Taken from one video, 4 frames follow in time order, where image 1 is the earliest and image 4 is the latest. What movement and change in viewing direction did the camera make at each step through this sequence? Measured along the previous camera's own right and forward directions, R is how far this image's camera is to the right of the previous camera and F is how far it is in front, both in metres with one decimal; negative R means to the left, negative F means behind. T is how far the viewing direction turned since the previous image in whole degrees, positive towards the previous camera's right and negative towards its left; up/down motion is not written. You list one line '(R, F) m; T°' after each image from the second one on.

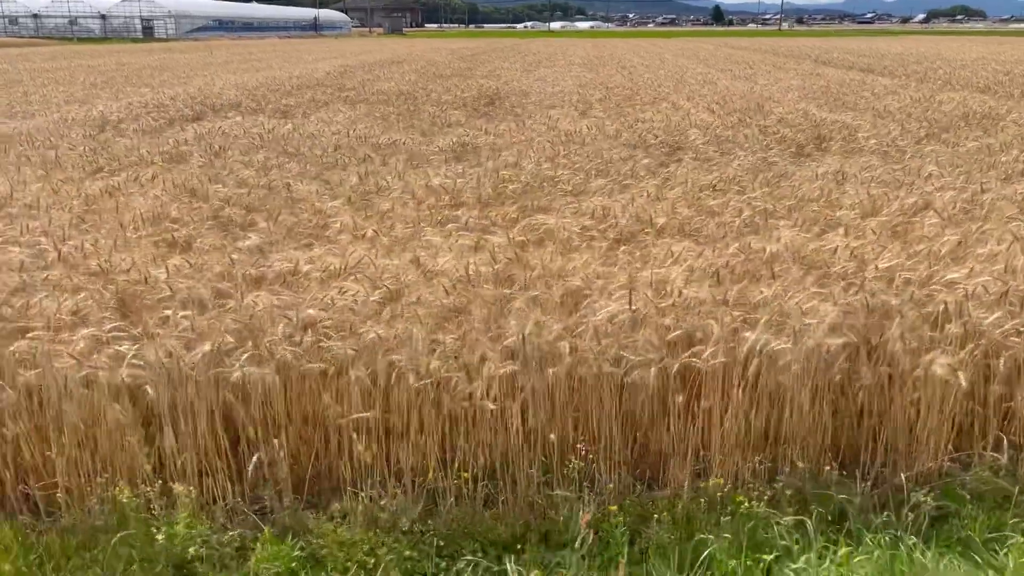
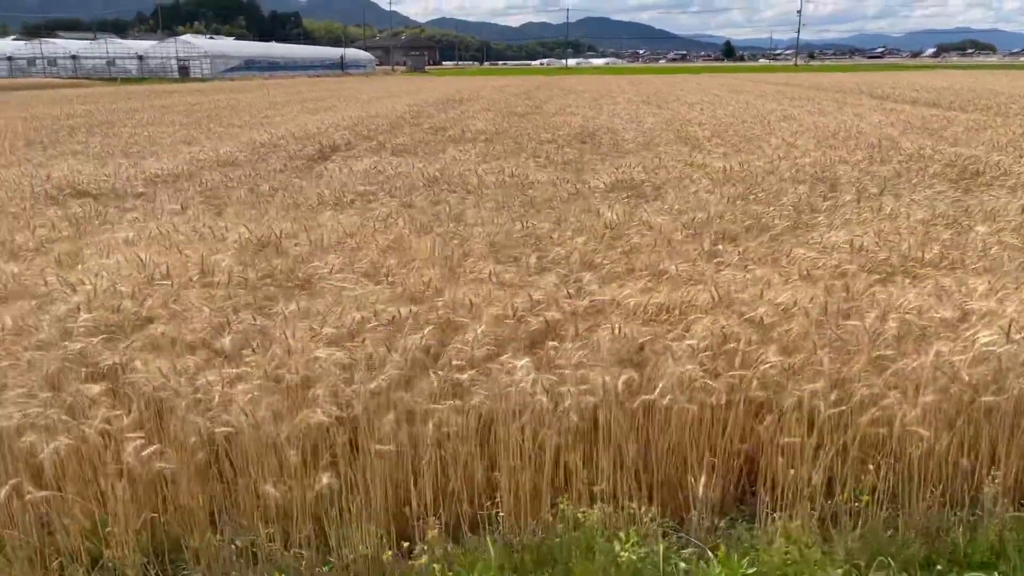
(-1.6, -0.2) m; -1°
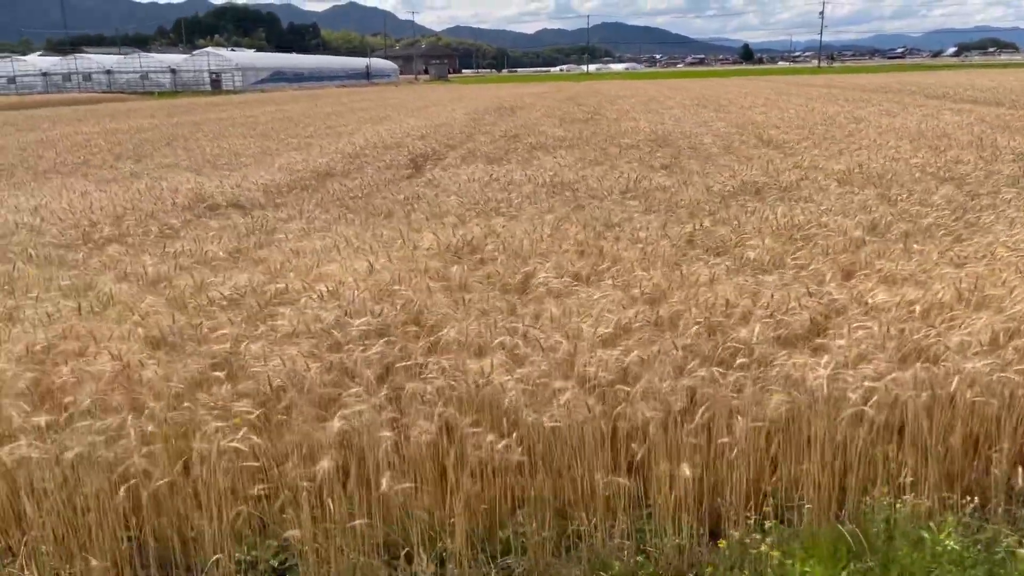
(-1.2, -0.1) m; -2°
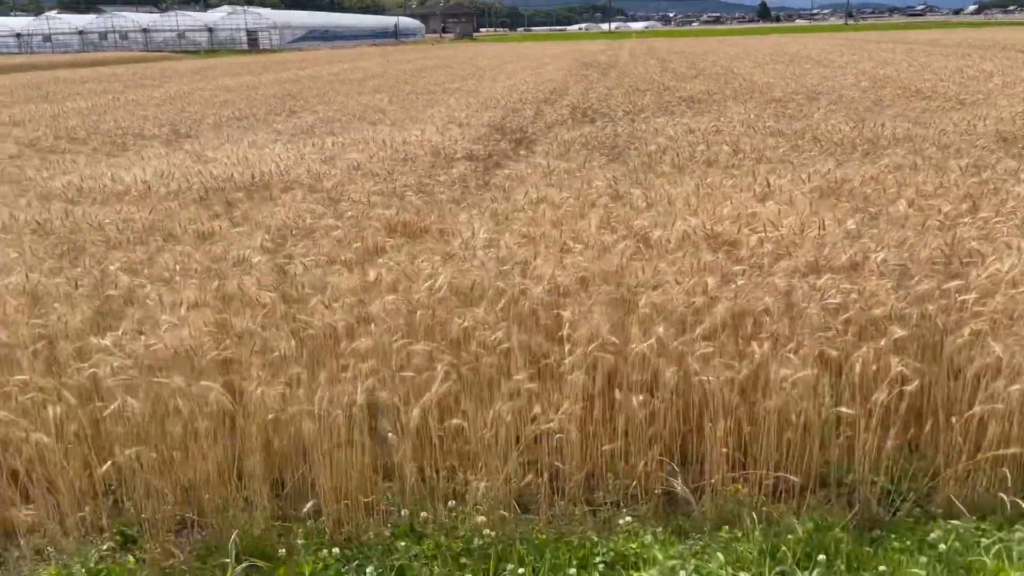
(-2.6, -0.1) m; -1°
